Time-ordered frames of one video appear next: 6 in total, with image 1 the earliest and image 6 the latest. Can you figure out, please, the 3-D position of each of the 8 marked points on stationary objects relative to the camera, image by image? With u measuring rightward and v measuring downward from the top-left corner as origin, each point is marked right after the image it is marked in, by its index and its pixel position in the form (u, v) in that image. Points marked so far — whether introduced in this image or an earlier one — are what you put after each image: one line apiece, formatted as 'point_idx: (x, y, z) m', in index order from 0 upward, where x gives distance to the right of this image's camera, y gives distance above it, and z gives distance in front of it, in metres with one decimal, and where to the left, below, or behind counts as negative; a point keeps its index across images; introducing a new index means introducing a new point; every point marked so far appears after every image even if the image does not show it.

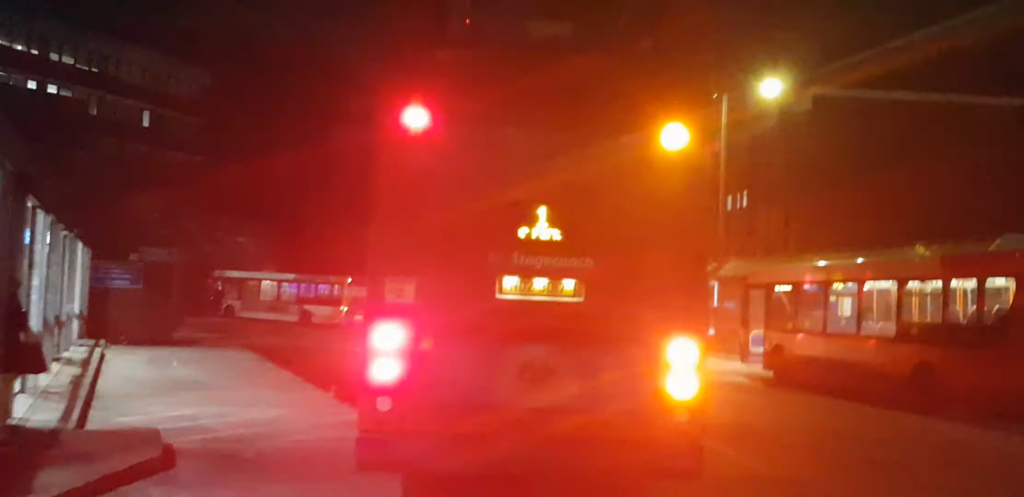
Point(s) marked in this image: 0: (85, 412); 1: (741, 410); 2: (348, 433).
0: (-5.9, -2.2, +11.6) m
1: (+4.5, -3.3, +18.8) m
2: (-2.3, -2.5, +11.9) m
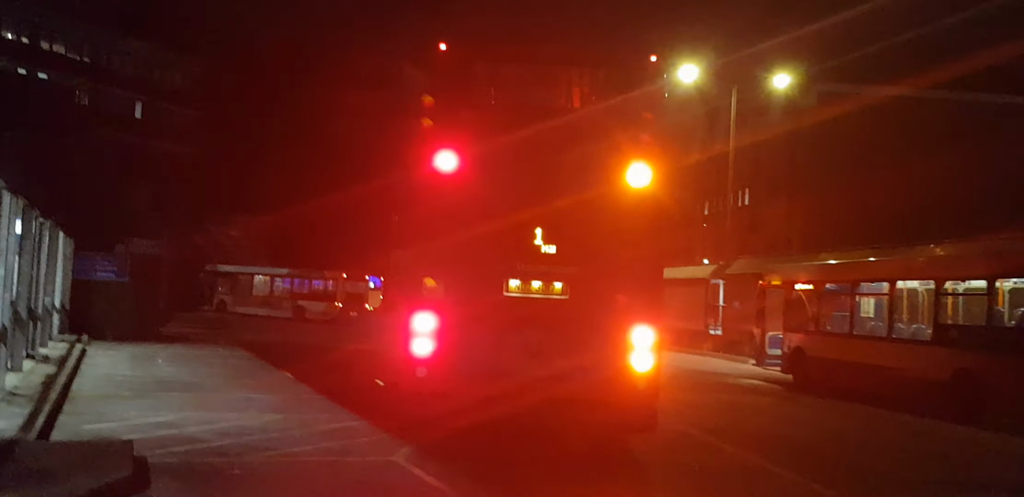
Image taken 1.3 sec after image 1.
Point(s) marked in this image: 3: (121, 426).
0: (-5.6, -2.1, +10.9) m
1: (+5.0, -3.2, +17.8) m
2: (-2.0, -2.4, +11.1) m
3: (-4.6, -2.1, +10.5) m
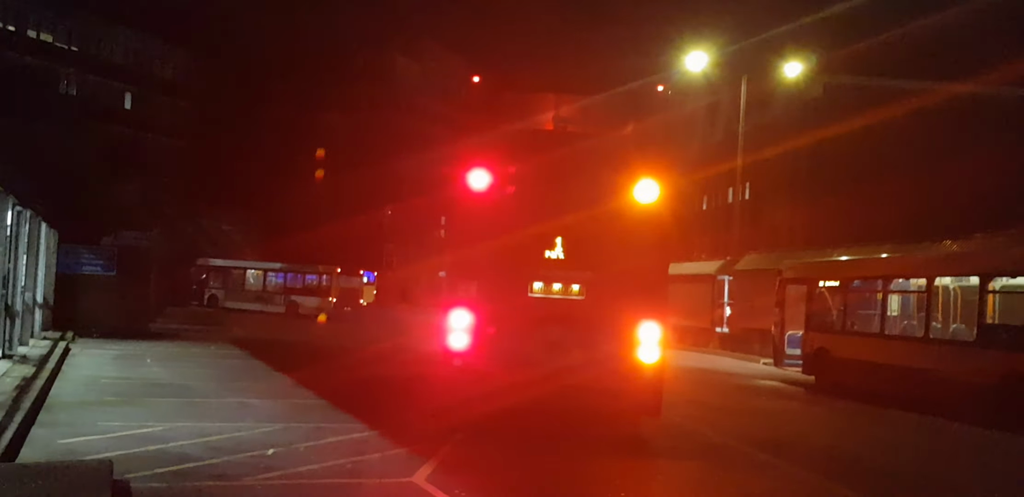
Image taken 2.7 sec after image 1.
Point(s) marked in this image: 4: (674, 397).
0: (-5.4, -2.0, +9.9) m
1: (+5.1, -3.1, +17.0) m
2: (-1.7, -2.3, +10.2) m
3: (-4.3, -2.0, +9.6) m
4: (+3.5, -3.2, +18.7) m
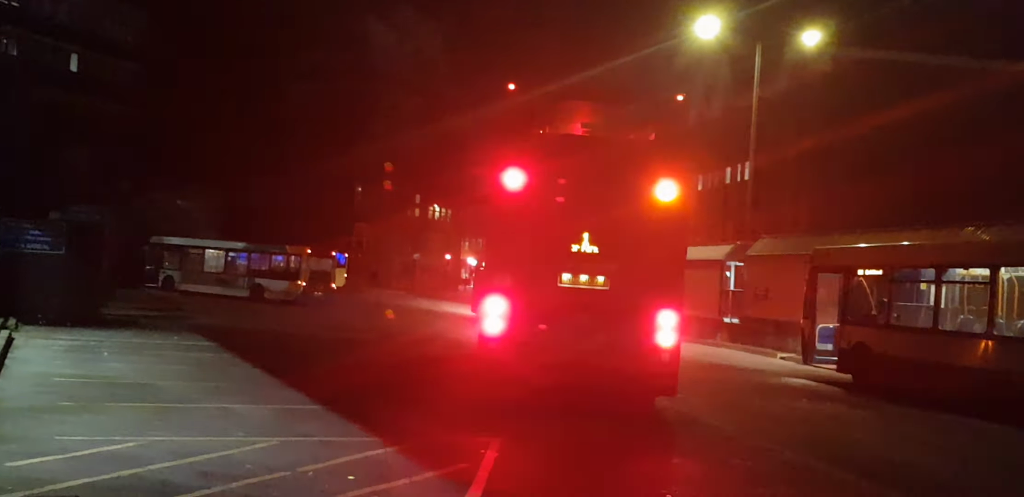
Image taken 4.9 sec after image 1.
0: (-5.0, -1.7, +8.3) m
1: (+5.2, -2.9, +15.7) m
2: (-1.4, -2.1, +8.7) m
3: (-4.0, -1.8, +8.0) m
4: (+3.5, -2.9, +17.3) m
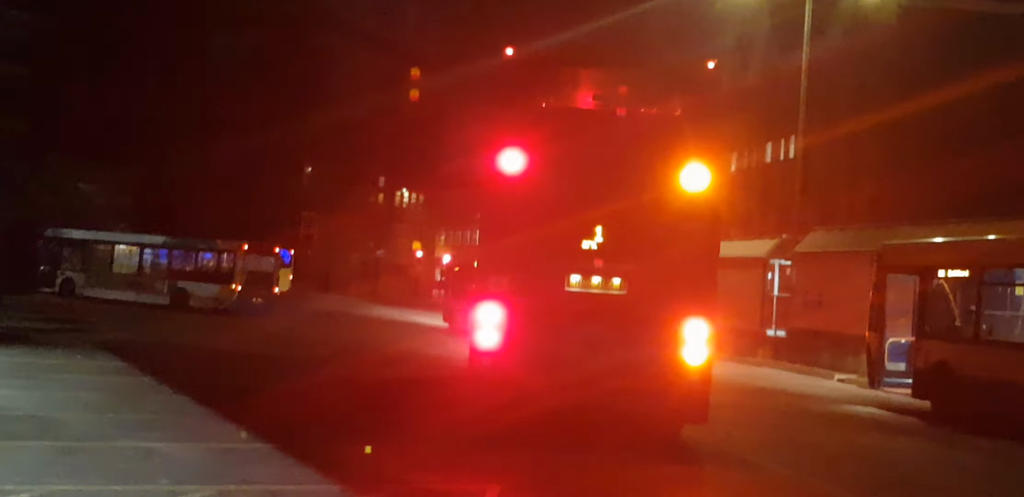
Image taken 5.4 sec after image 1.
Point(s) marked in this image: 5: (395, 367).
0: (-5.6, -1.6, +5.5) m
1: (+5.1, -2.8, +12.3) m
2: (-2.0, -2.0, +5.7) m
3: (-4.6, -1.7, +5.1) m
4: (+3.4, -2.8, +14.1) m
5: (-2.5, -2.5, +19.4) m
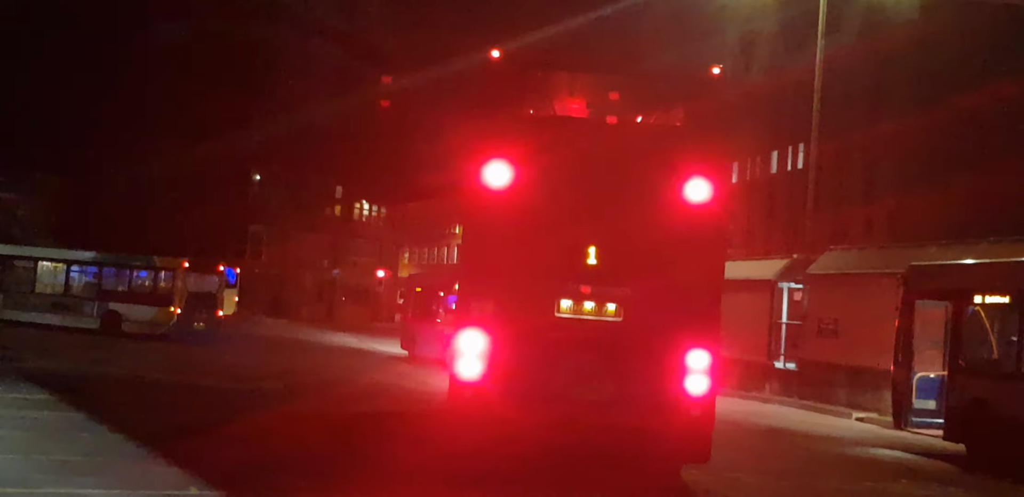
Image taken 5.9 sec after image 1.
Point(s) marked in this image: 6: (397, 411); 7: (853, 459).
0: (-5.9, -1.6, +4.2) m
1: (+4.8, -3.1, +10.9) m
2: (-2.3, -2.0, +4.3) m
3: (-4.9, -1.7, +3.8) m
4: (+3.2, -3.2, +12.6) m
5: (-2.7, -3.0, +18.0) m
6: (-2.0, -3.0, +16.8) m
7: (+5.3, -3.2, +14.3) m
